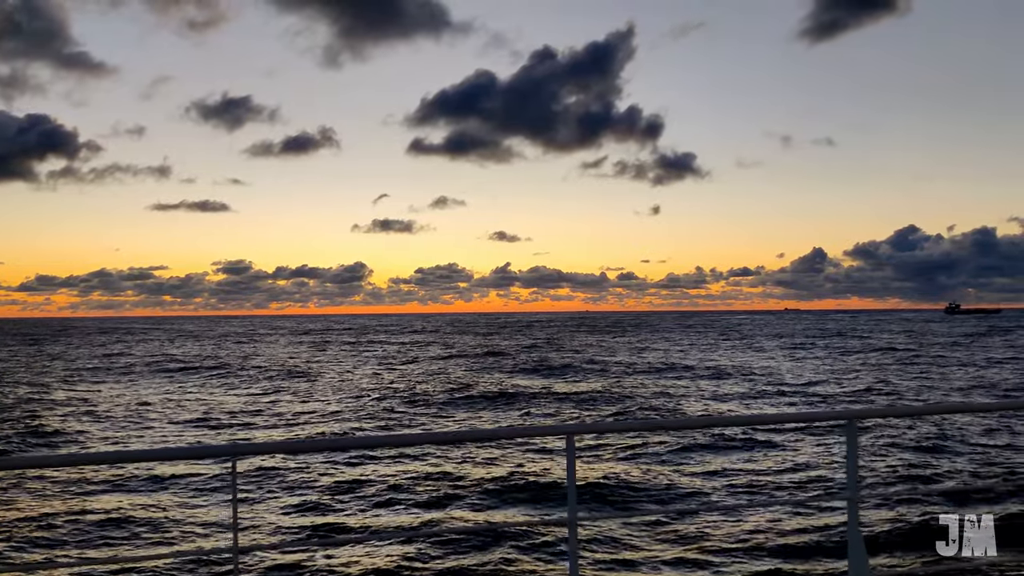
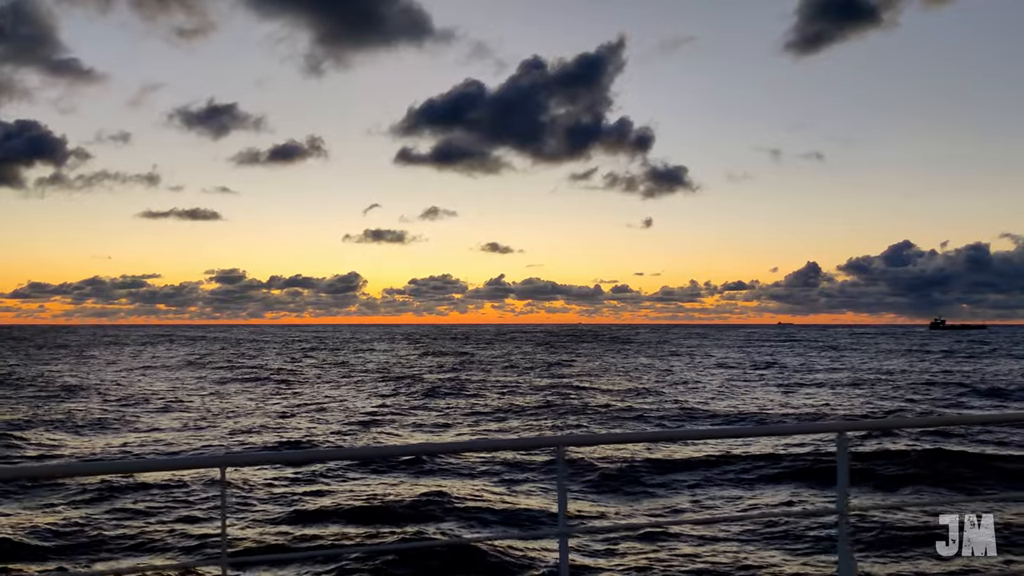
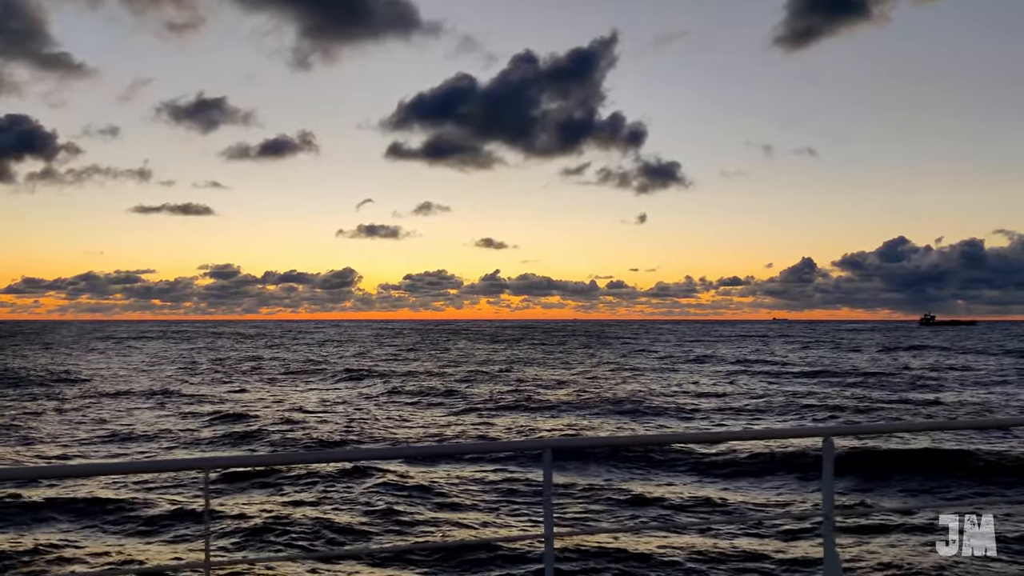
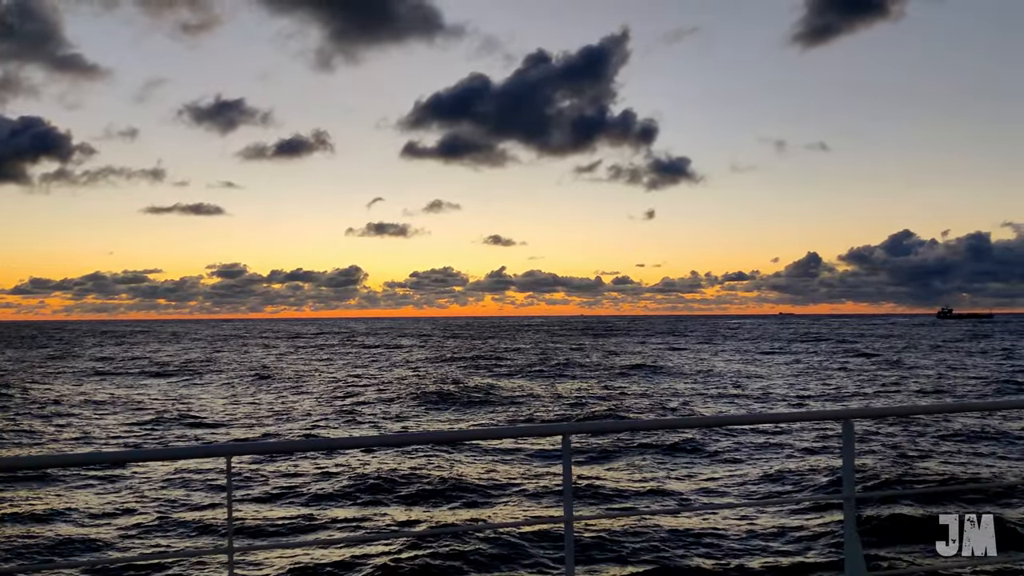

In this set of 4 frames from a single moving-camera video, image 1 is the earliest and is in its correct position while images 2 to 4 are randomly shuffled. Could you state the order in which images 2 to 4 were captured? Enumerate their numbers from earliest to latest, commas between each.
4, 2, 3
